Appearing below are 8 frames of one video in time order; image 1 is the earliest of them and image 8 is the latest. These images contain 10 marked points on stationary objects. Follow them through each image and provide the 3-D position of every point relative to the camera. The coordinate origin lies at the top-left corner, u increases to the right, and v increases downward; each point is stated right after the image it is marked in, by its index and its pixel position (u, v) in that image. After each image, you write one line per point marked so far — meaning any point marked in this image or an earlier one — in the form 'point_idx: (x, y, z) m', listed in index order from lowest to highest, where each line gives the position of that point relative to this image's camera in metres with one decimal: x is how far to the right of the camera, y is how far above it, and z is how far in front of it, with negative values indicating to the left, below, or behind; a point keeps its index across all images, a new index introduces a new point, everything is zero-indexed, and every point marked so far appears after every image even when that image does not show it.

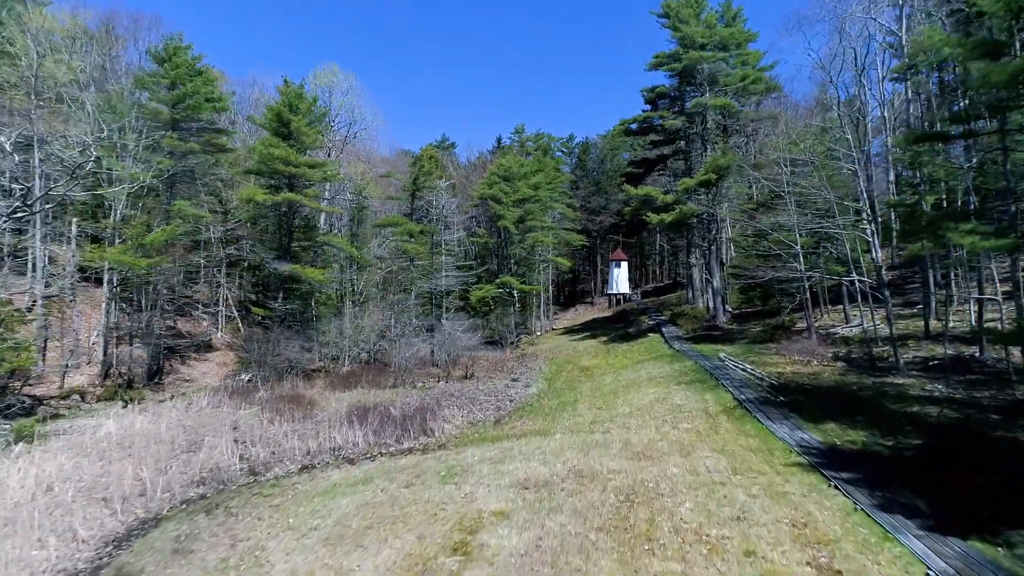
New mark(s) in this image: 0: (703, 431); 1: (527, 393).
0: (+2.9, -2.2, +10.8) m
1: (+0.4, -2.9, +19.4) m
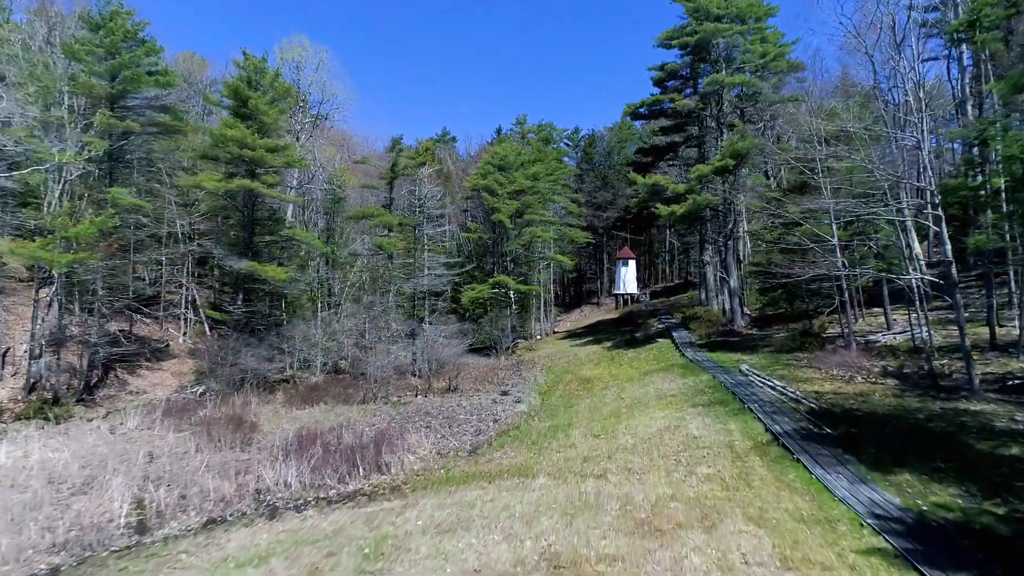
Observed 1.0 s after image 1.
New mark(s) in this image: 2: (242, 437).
0: (+2.5, -2.2, +8.1) m
1: (+0.1, -2.9, +16.6) m
2: (-5.2, -2.9, +13.6) m
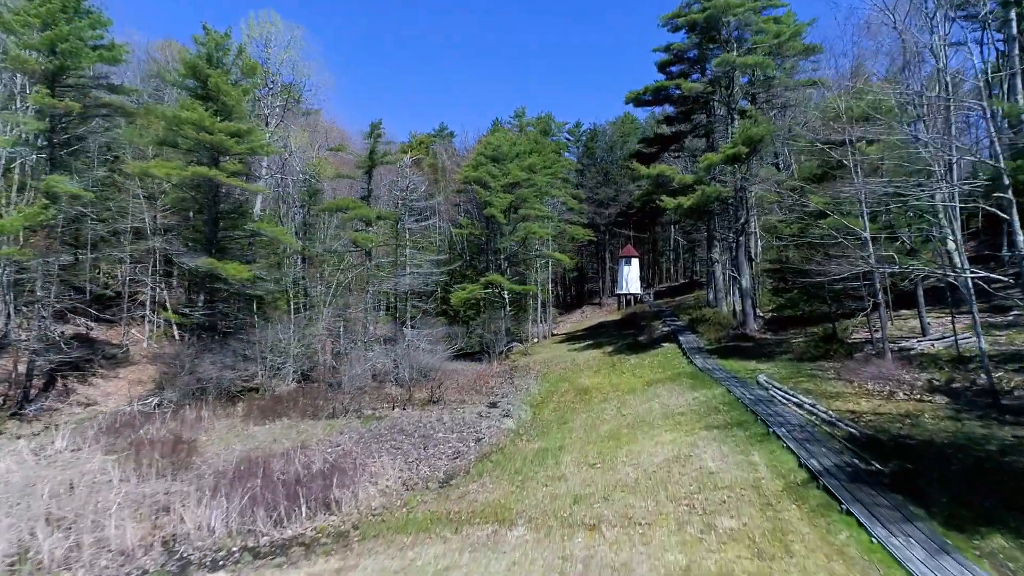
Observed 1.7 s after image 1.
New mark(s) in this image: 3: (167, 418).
0: (+2.1, -2.2, +6.1) m
1: (-0.2, -2.9, +14.6) m
2: (-5.5, -2.9, +11.7) m
3: (-7.3, -2.8, +15.1) m
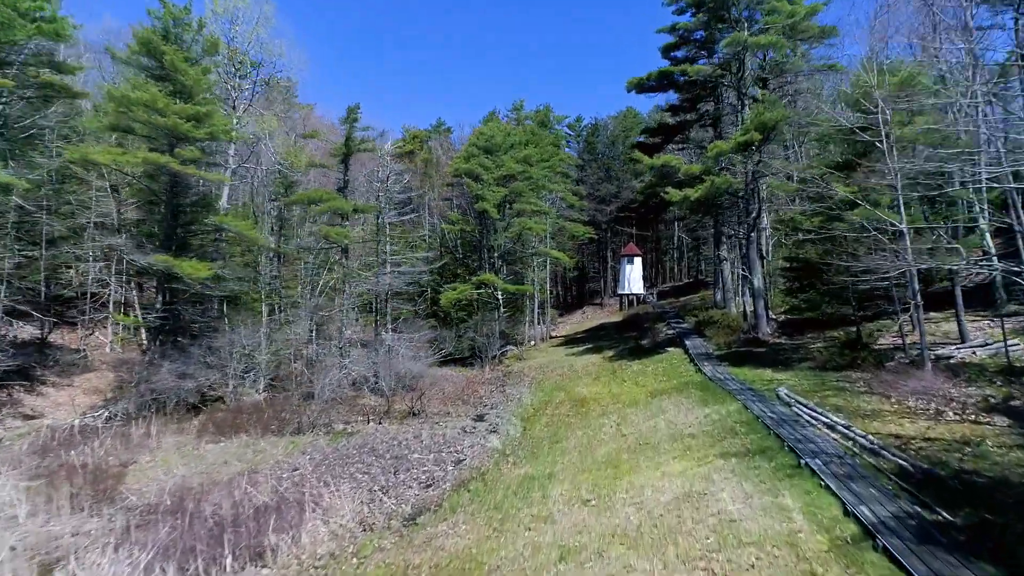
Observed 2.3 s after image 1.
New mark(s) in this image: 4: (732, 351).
0: (+1.9, -2.2, +4.4) m
1: (-0.5, -2.9, +12.9) m
2: (-5.7, -2.9, +10.0) m
3: (-7.6, -2.8, +13.4) m
4: (+5.9, -1.6, +19.0) m
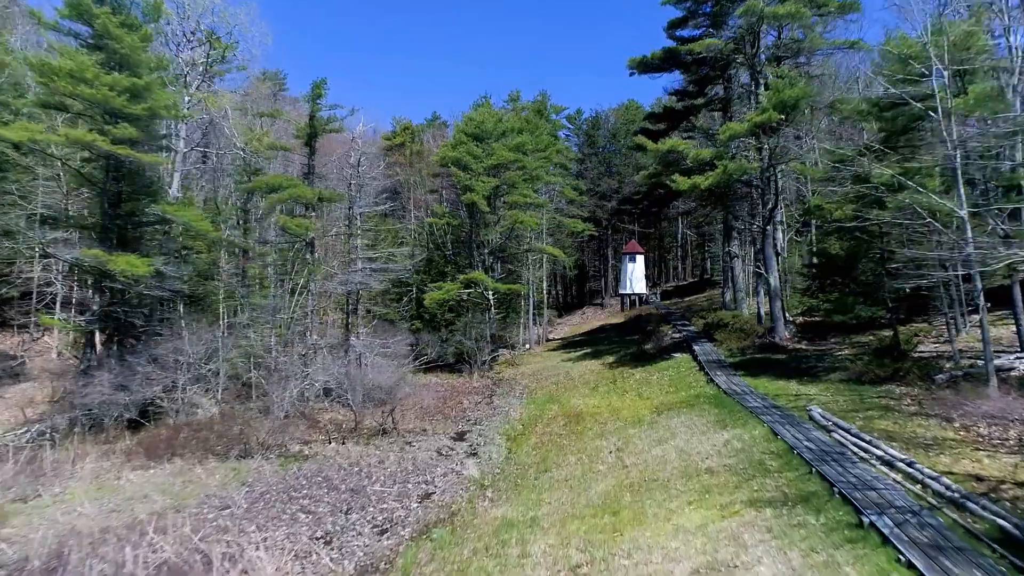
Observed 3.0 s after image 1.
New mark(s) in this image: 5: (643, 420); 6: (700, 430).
0: (+1.5, -2.2, +2.3) m
1: (-0.8, -2.9, +10.9) m
2: (-6.0, -2.8, +7.9) m
3: (-7.9, -2.8, +11.4) m
4: (+5.6, -1.6, +16.9) m
5: (+2.3, -2.3, +12.6) m
6: (+2.8, -2.1, +10.5) m
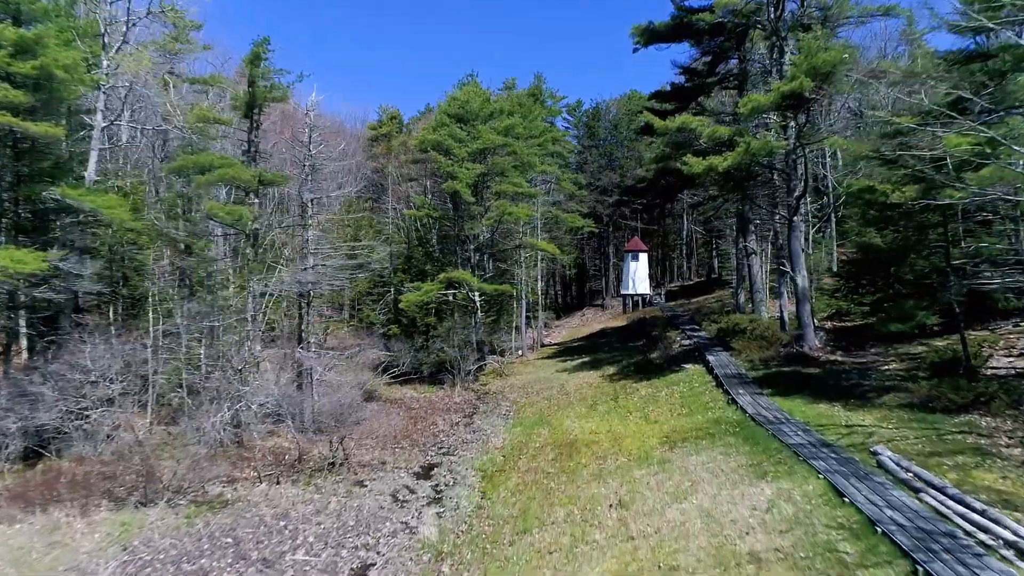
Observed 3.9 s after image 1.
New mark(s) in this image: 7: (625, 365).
0: (+1.2, -2.2, -0.3) m
1: (-1.1, -2.9, +8.3) m
2: (-6.4, -2.9, +5.4) m
3: (-8.2, -2.8, +8.8) m
4: (+5.2, -1.6, +14.3) m
5: (+2.0, -2.3, +10.0) m
6: (+2.4, -2.1, +7.9) m
7: (+3.0, -2.0, +18.4) m
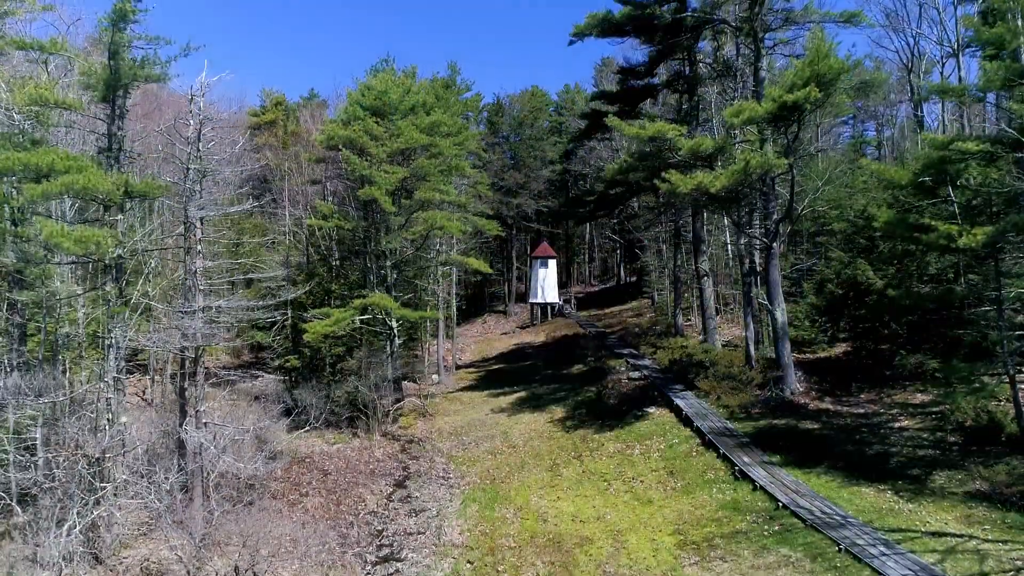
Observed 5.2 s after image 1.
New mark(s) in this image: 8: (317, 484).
0: (+2.8, -3.1, -2.7) m
1: (-0.9, -3.6, +5.4) m
2: (-5.6, -3.6, +1.6) m
3: (-8.0, -3.5, +4.7) m
4: (+4.4, -2.3, +12.4) m
5: (+1.9, -3.1, +7.6) m
6: (+2.7, -2.9, +5.6) m
7: (+1.4, -2.6, +16.1) m
8: (-3.5, -3.5, +12.8) m
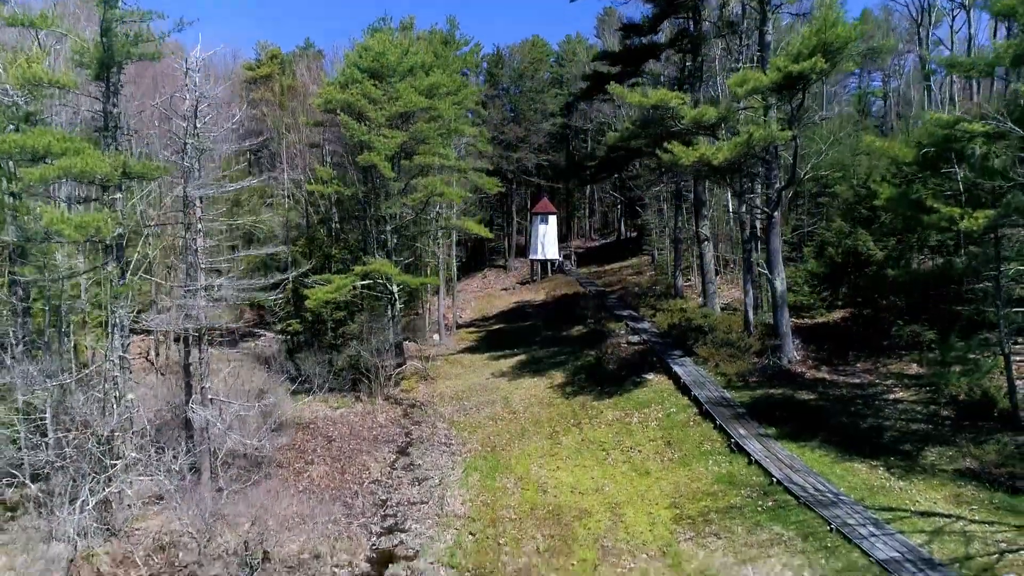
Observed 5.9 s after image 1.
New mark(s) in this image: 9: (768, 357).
0: (+2.8, -3.7, -2.4) m
1: (-0.9, -3.7, +5.7) m
2: (-5.6, -3.9, +1.9) m
3: (-8.0, -3.6, +5.0) m
4: (+4.4, -1.8, +12.6) m
5: (+1.9, -2.9, +7.9) m
6: (+2.7, -2.9, +5.9) m
7: (+1.4, -1.9, +16.3) m
8: (-3.5, -3.0, +13.1) m
9: (+4.9, -1.3, +13.6) m
